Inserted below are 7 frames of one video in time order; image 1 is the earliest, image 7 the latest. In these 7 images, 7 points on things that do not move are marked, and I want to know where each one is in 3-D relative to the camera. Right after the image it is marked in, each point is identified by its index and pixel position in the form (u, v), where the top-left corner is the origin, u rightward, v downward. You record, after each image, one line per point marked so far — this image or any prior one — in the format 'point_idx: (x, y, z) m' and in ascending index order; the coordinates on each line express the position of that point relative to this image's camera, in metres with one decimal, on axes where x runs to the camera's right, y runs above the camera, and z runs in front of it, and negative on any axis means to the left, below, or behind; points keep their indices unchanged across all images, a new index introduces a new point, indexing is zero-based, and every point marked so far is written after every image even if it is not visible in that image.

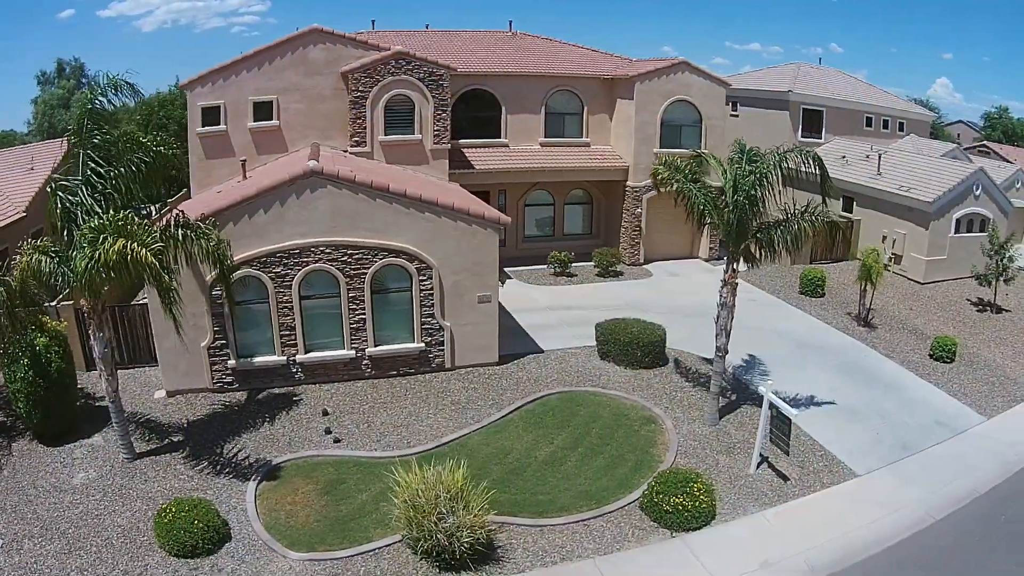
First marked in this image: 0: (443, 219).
0: (-1.7, +1.7, +17.4) m
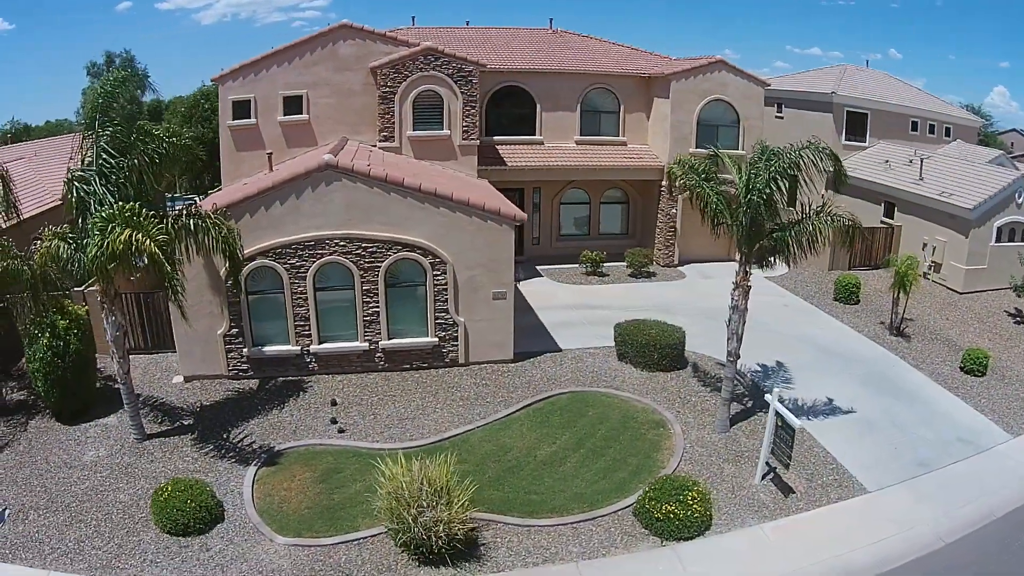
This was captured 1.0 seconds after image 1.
0: (-1.4, +1.8, +17.4) m
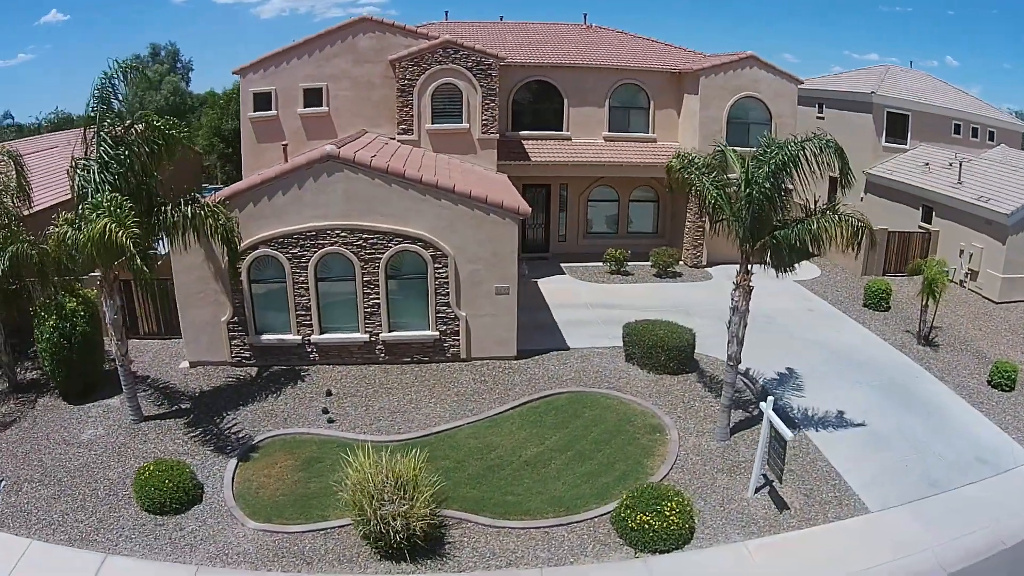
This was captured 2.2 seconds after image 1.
0: (-1.3, +2.0, +17.2) m
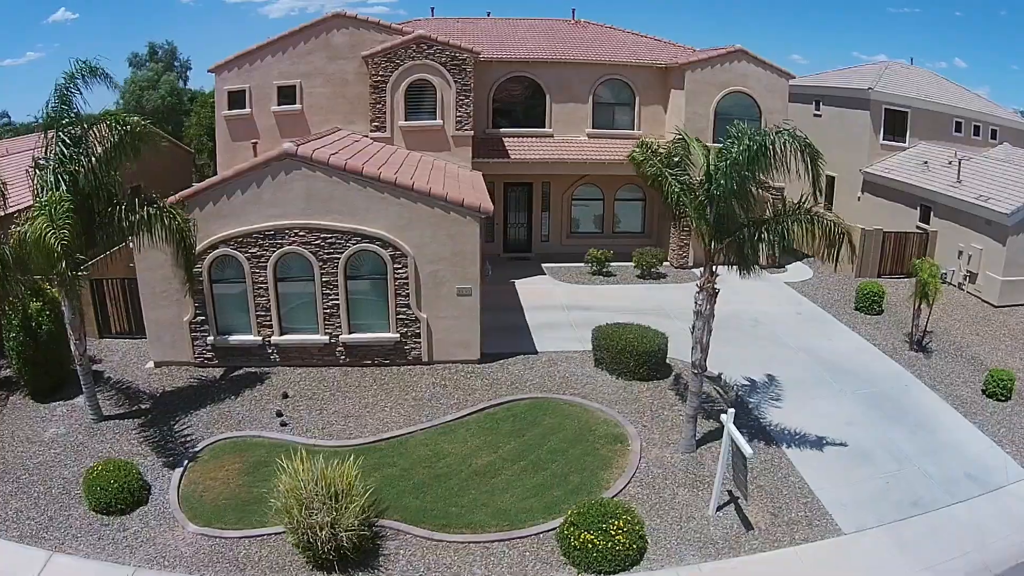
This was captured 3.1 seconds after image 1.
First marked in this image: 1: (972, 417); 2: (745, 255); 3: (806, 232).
0: (-2.2, +2.0, +16.7) m
1: (+10.3, -2.9, +16.0) m
2: (+4.3, +0.6, +13.2) m
3: (+5.4, +1.1, +13.3) m
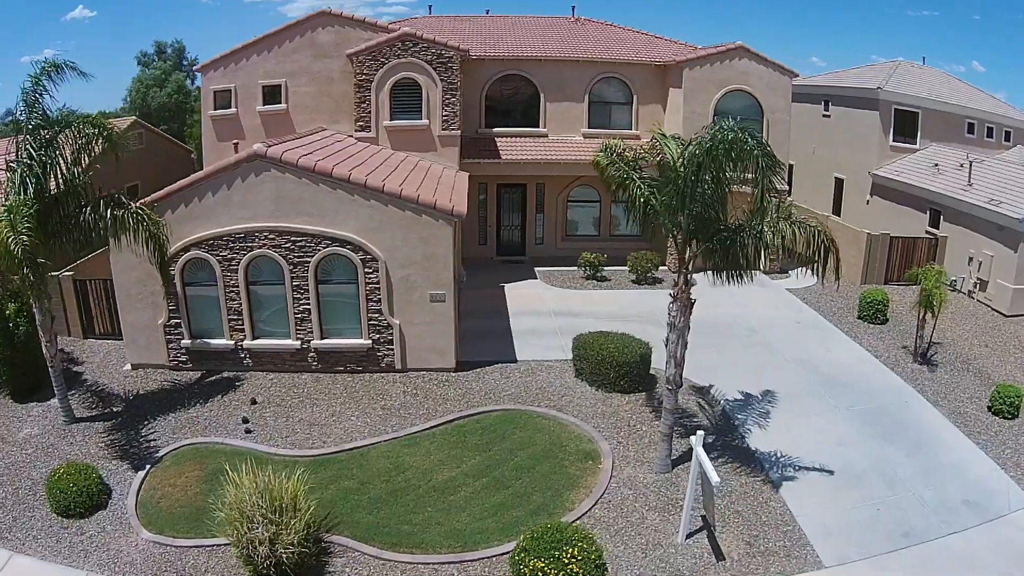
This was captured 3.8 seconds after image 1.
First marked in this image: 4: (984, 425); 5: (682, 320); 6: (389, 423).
0: (-2.8, +1.8, +16.2) m
1: (+9.6, -3.1, +15.1) m
2: (+3.6, +0.4, +12.5) m
3: (+4.7, +0.9, +12.6) m
4: (+10.1, -3.0, +15.5) m
5: (+3.1, -0.6, +12.9) m
6: (-2.7, -2.9, +15.4) m
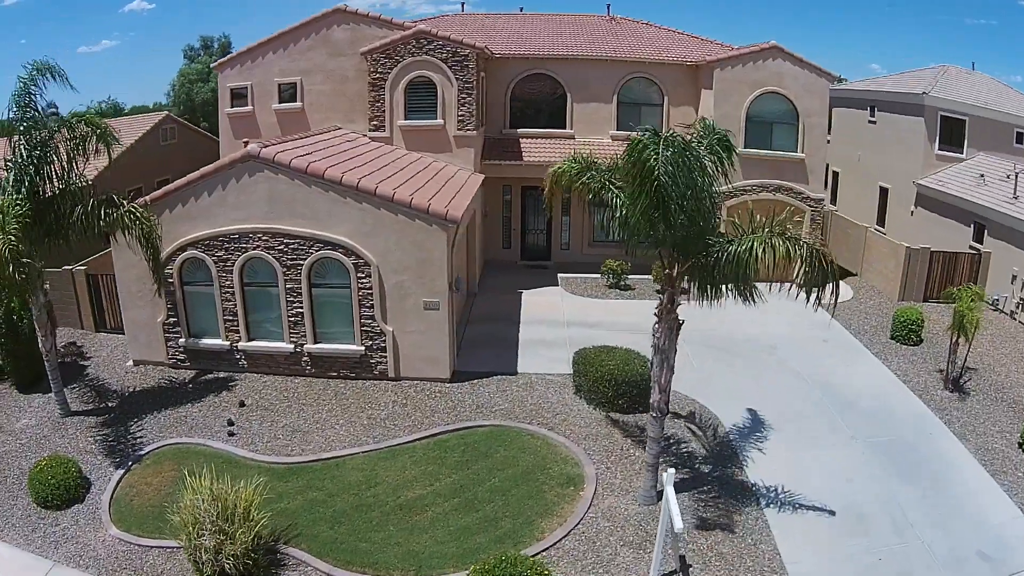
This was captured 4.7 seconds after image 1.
0: (-2.8, +1.7, +15.7) m
1: (+9.3, -3.6, +13.5) m
2: (+3.2, +0.1, +11.5) m
3: (+4.3, +0.5, +11.4) m
4: (+9.8, -3.5, +13.9) m
5: (+2.6, -0.9, +11.9) m
6: (-2.9, -3.0, +14.9) m
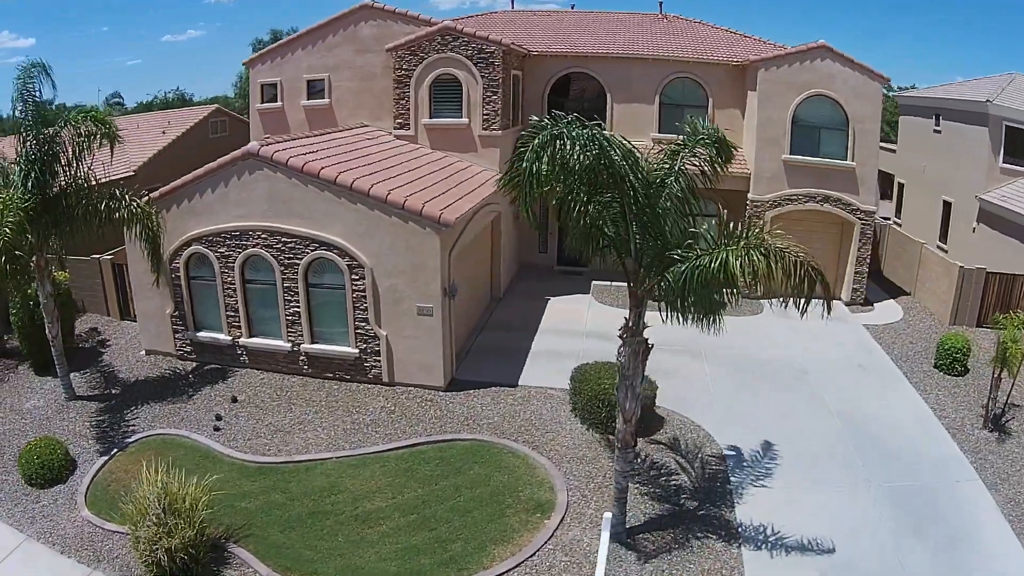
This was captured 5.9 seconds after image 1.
0: (-2.9, +1.6, +15.3) m
1: (+8.6, -4.2, +11.6) m
2: (+2.5, -0.2, +10.4) m
3: (+3.6, +0.1, +10.2) m
4: (+9.1, -4.1, +11.9) m
5: (+1.9, -1.2, +10.9) m
6: (-3.3, -3.1, +14.5) m
